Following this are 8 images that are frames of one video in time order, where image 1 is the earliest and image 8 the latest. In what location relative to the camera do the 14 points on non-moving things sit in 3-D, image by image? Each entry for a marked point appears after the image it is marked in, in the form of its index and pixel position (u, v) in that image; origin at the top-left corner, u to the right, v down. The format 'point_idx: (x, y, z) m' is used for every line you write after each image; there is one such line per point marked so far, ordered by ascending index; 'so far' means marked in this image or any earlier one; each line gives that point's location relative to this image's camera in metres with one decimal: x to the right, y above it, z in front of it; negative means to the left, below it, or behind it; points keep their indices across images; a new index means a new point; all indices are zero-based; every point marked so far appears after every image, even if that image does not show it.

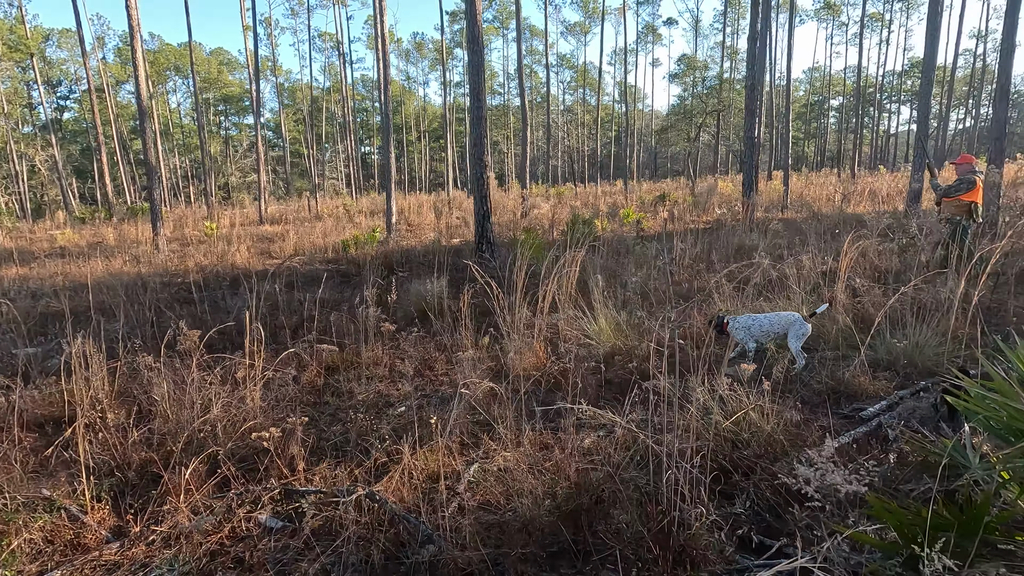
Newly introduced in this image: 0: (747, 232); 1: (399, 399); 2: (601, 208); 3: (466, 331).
0: (+3.9, +1.0, +9.1) m
1: (-0.7, -0.7, +3.5) m
2: (+2.3, +2.3, +15.0) m
3: (-0.4, -0.4, +4.5) m
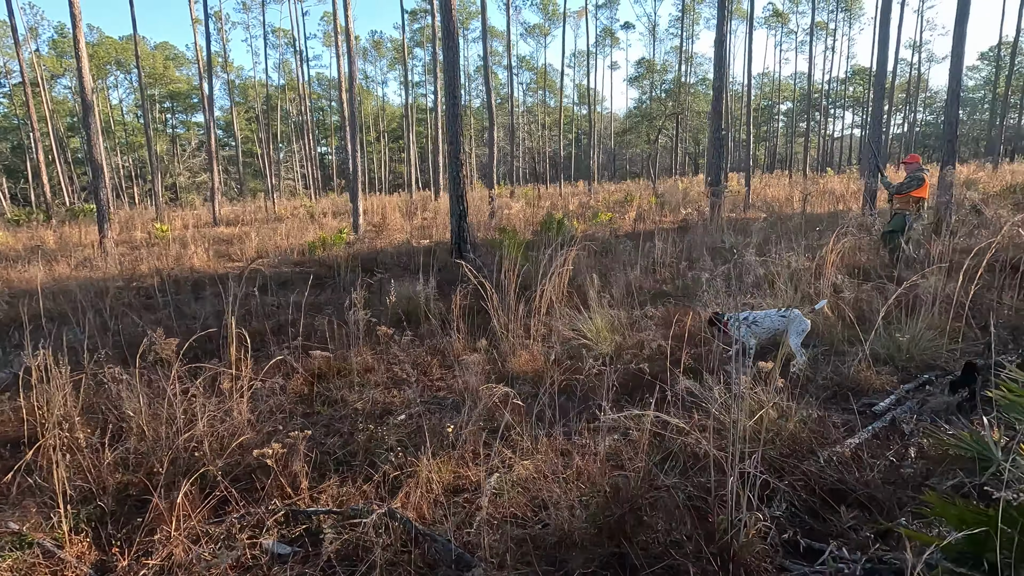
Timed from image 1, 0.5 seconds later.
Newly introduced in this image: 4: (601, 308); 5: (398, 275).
0: (+3.4, +1.0, +9.3) m
1: (-0.7, -0.7, +3.3) m
2: (+1.4, +2.3, +15.0) m
3: (-0.4, -0.4, +4.3) m
4: (+0.8, -0.2, +4.4) m
5: (-1.4, +0.1, +6.4) m
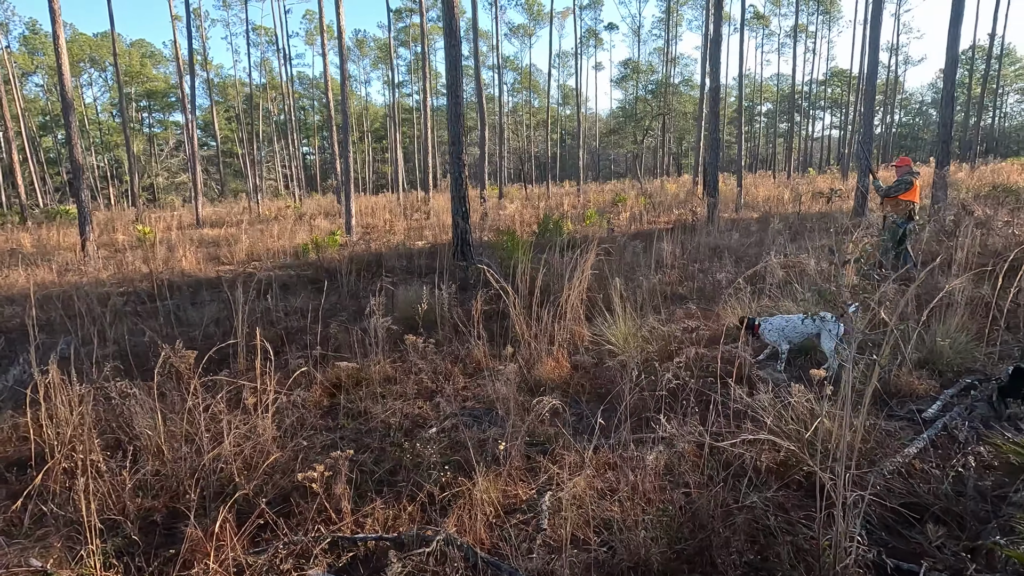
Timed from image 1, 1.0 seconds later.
0: (+3.5, +1.0, +9.2) m
1: (-0.5, -0.8, +3.2) m
2: (+1.2, +2.2, +14.9) m
3: (-0.3, -0.4, +4.2) m
4: (+0.9, -0.2, +4.3) m
5: (-1.3, +0.1, +6.2) m
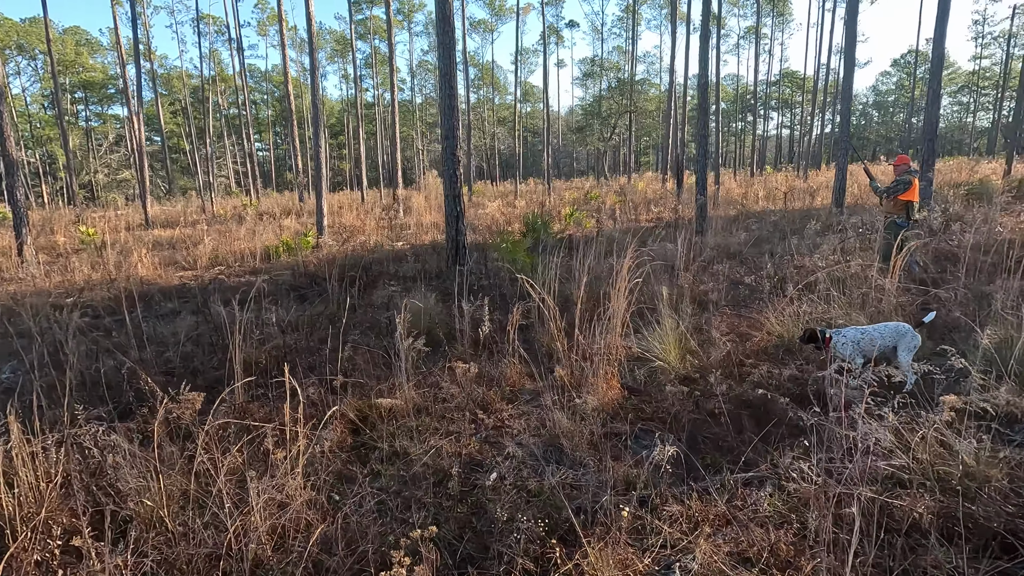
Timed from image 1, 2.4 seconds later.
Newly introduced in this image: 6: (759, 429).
0: (+3.3, +1.0, +9.0) m
1: (-0.2, -0.9, +2.7) m
2: (+0.7, +2.2, +14.5) m
3: (0.0, -0.5, +3.7) m
4: (+1.2, -0.3, +3.9) m
5: (-1.2, 0.0, +5.7) m
6: (+1.3, -0.8, +2.8) m
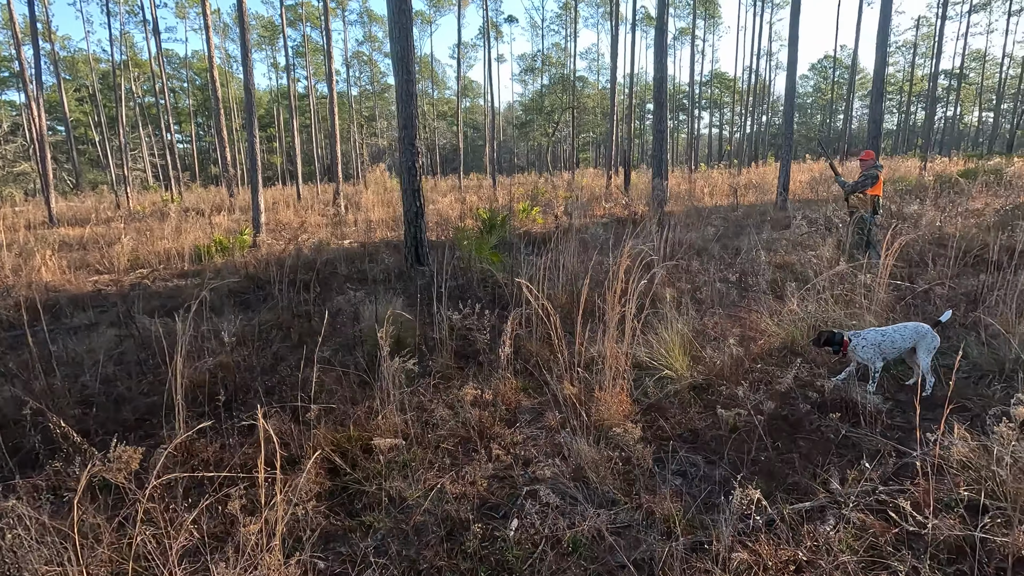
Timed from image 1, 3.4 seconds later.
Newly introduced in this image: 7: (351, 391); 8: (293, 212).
0: (+2.6, +1.0, +8.9) m
1: (-0.1, -0.9, +2.2) m
2: (-0.6, +2.3, +14.1) m
3: (0.0, -0.5, +3.3) m
4: (+1.1, -0.3, +3.6) m
5: (-1.4, 0.0, +5.1) m
6: (+1.4, -0.8, +2.6) m
7: (-1.0, -0.6, +3.1) m
8: (-5.3, +1.8, +12.9) m
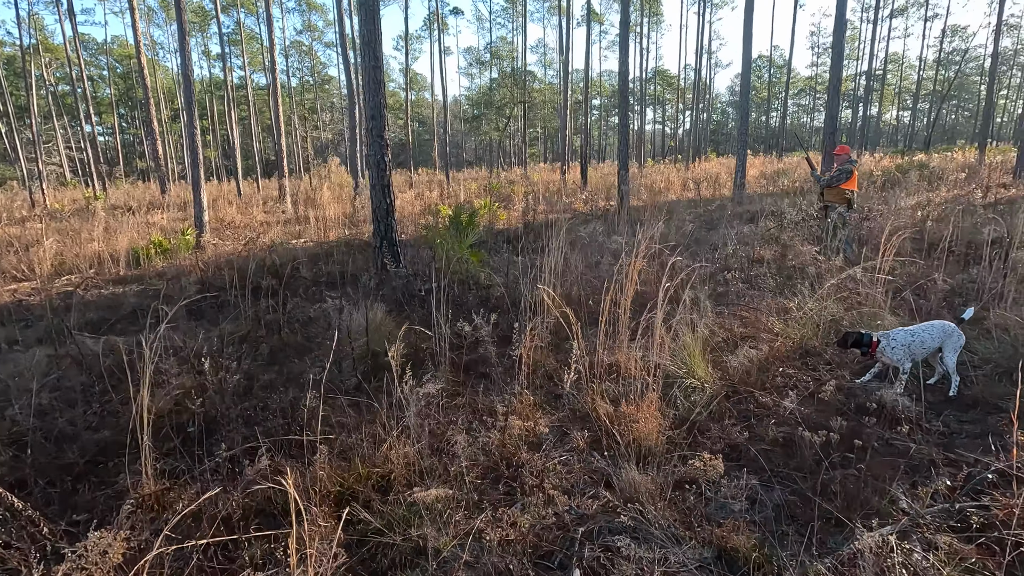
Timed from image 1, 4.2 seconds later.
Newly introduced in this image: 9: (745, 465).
0: (+2.1, +1.1, +8.8) m
1: (+0.1, -0.9, +1.9) m
2: (-1.6, +2.3, +13.6) m
3: (+0.1, -0.6, +3.0) m
4: (+1.2, -0.3, +3.4) m
5: (-1.5, -0.1, +4.6) m
6: (+1.5, -0.8, +2.4) m
7: (-0.8, -0.6, +2.7) m
8: (-6.1, +1.8, +12.0) m
9: (+1.1, -0.8, +2.5) m
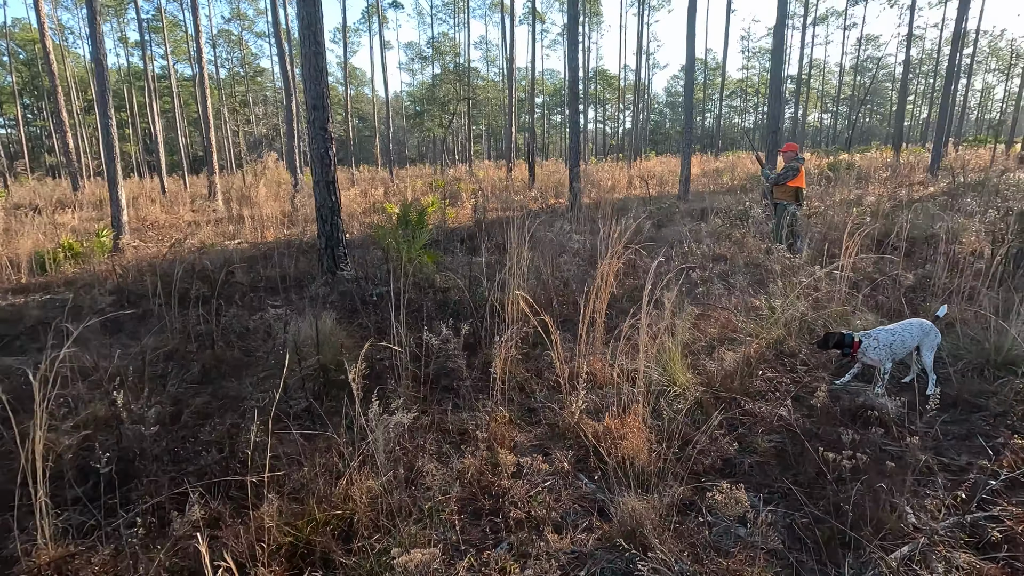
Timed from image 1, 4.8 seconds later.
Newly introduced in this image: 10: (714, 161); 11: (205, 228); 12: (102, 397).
0: (+1.4, +1.1, +8.7) m
1: (+0.1, -1.0, +1.7) m
2: (-2.9, +2.3, +13.1) m
3: (-0.1, -0.6, +2.7) m
4: (+1.0, -0.3, +3.2) m
5: (-1.8, -0.1, +4.2) m
6: (+1.5, -0.8, +2.3) m
7: (-0.9, -0.7, +2.3) m
8: (-7.2, +1.6, +11.0) m
9: (+1.0, -0.8, +2.3) m
10: (+6.9, +4.3, +18.1) m
11: (-4.9, +1.0, +8.6) m
12: (-2.2, -0.5, +2.8) m
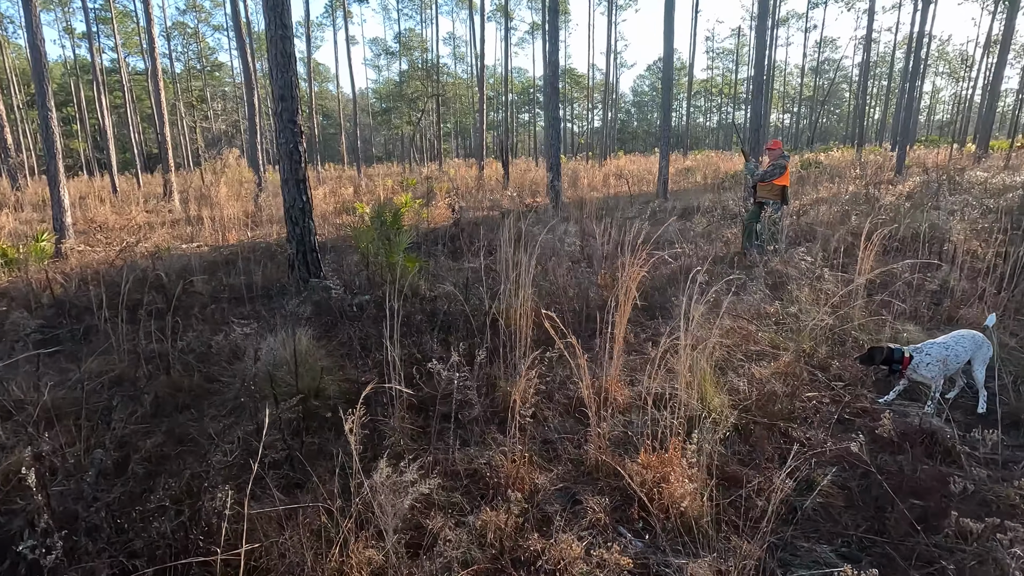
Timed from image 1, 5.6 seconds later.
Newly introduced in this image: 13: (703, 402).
0: (+1.1, +1.1, +8.4) m
1: (+0.3, -1.0, +1.3) m
2: (-3.4, +2.2, +12.5) m
3: (0.0, -0.7, +2.3) m
4: (+1.0, -0.3, +2.9) m
5: (-1.8, -0.2, +3.6) m
6: (+1.6, -0.8, +1.9) m
7: (-0.8, -0.8, +1.9) m
8: (-7.6, +1.5, +10.2) m
9: (+1.1, -0.9, +2.0) m
10: (+6.0, +4.4, +18.1) m
11: (-5.2, +0.9, +7.9) m
12: (-2.1, -0.6, +2.3) m
13: (+1.0, -0.6, +2.6) m
